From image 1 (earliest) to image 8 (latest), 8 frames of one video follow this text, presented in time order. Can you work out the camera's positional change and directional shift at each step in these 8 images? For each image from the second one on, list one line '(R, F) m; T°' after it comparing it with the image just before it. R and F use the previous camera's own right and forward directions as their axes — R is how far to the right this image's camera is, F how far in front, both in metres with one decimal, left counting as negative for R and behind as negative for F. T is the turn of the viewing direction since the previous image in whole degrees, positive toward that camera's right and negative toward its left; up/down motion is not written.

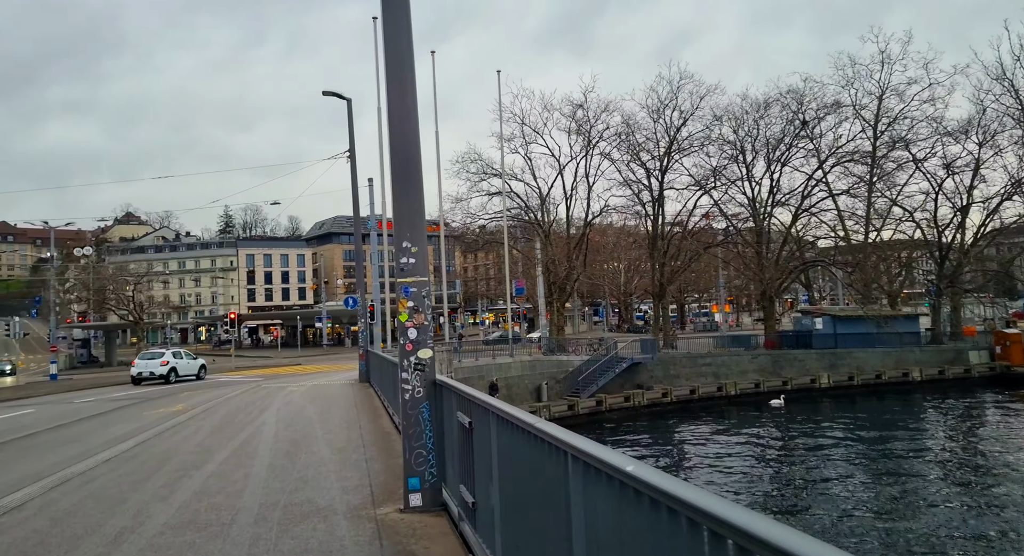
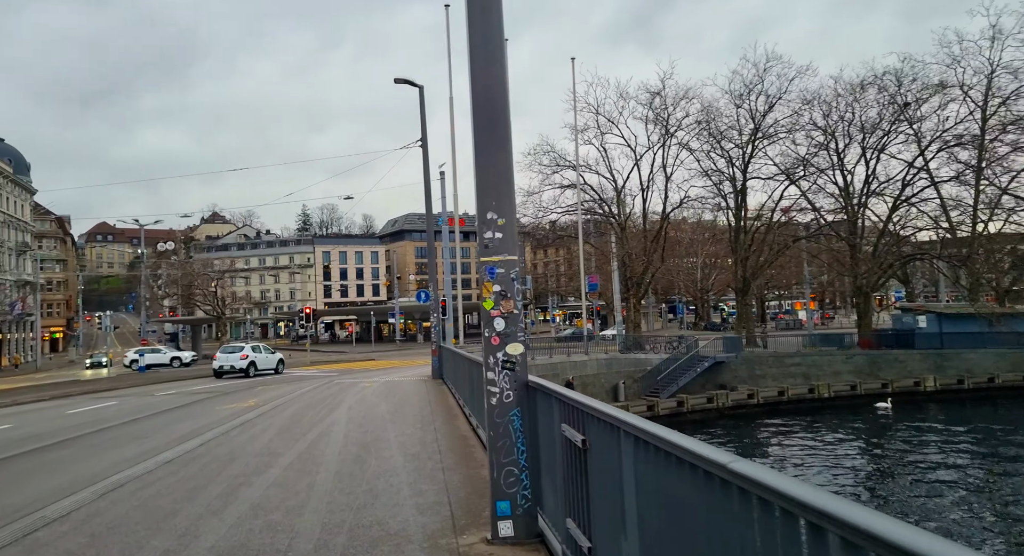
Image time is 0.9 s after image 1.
(-0.3, +1.1) m; -6°
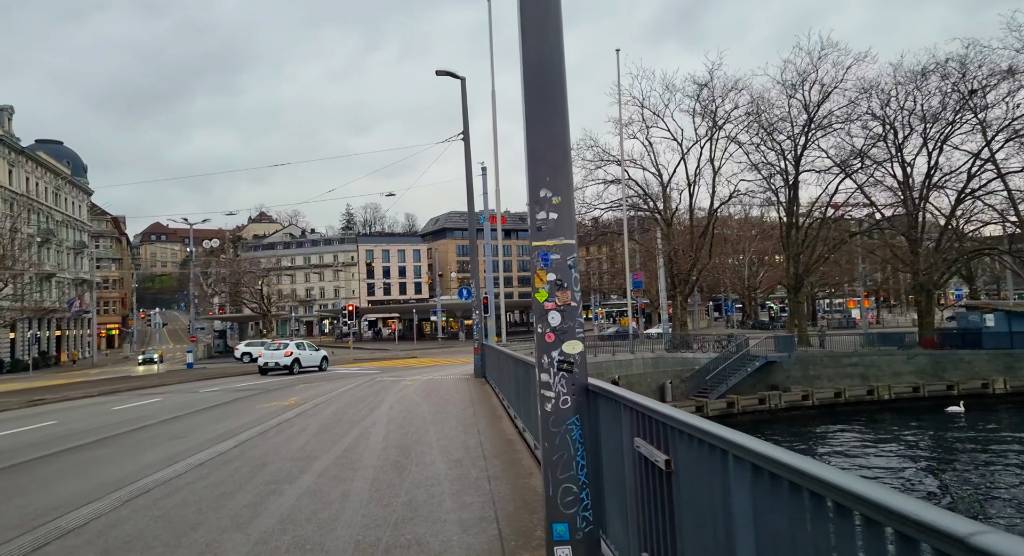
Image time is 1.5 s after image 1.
(-0.1, +0.6) m; -4°
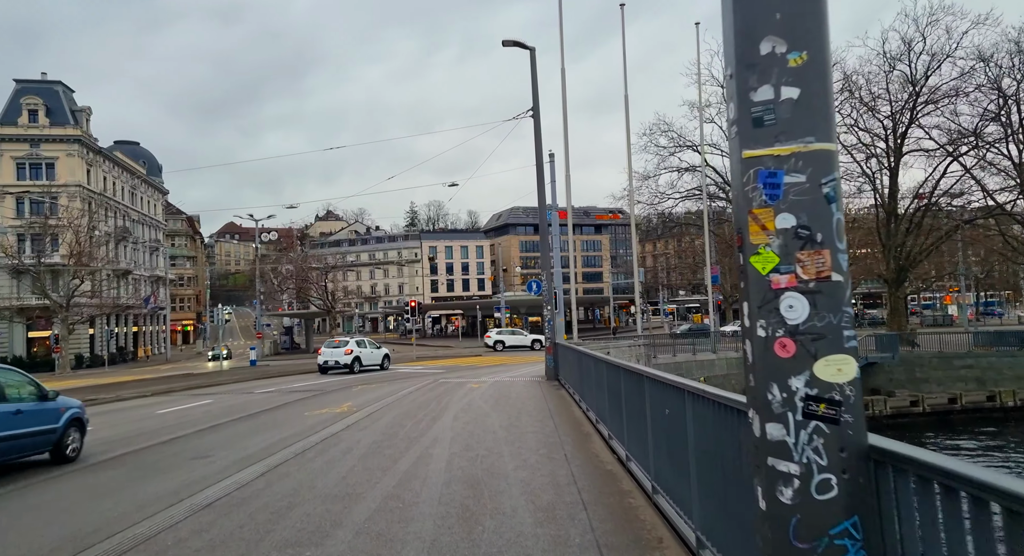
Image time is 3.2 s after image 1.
(-0.4, +2.0) m; -5°
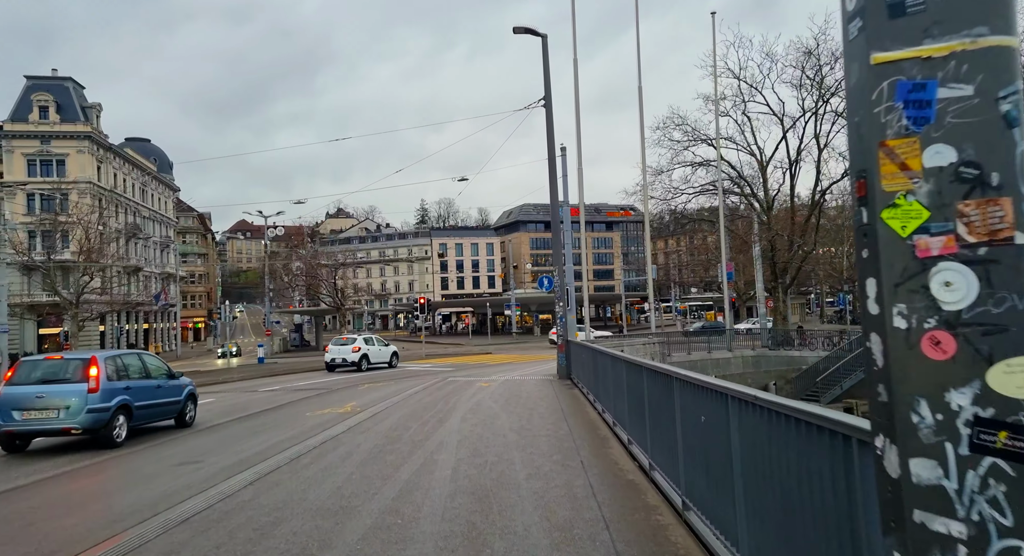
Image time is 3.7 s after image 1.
(0.0, +0.6) m; -1°
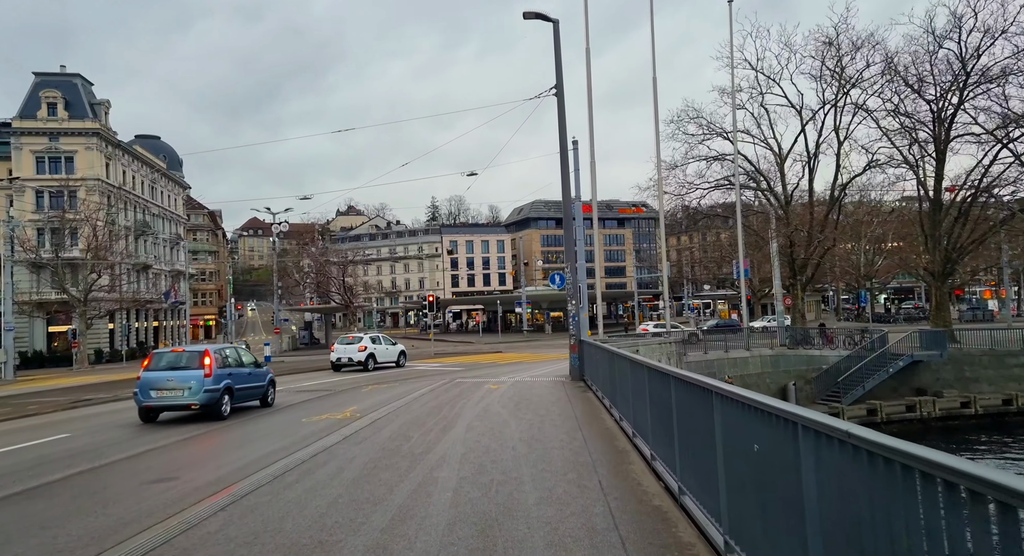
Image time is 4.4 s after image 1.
(0.0, +0.8) m; -1°
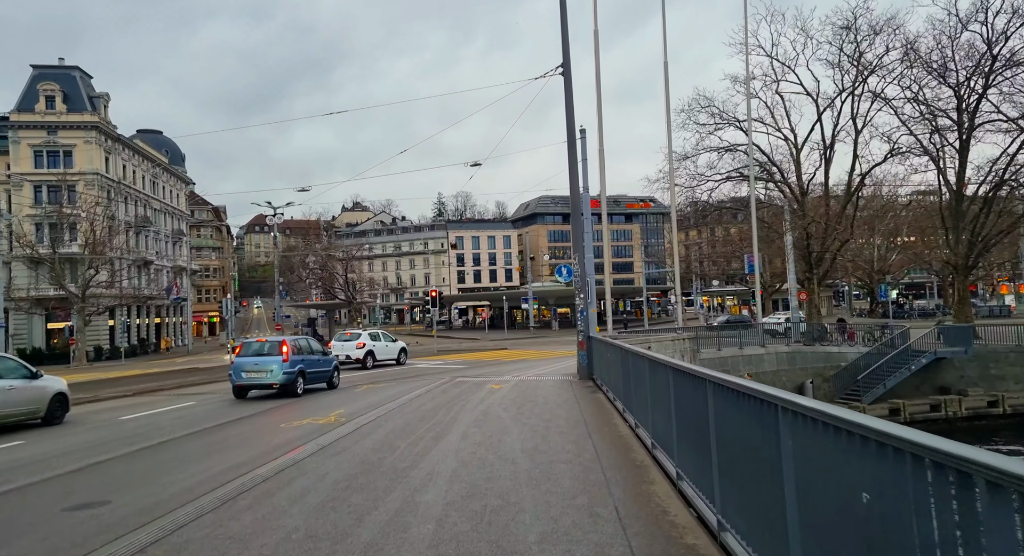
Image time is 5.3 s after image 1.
(+0.1, +1.1) m; -1°
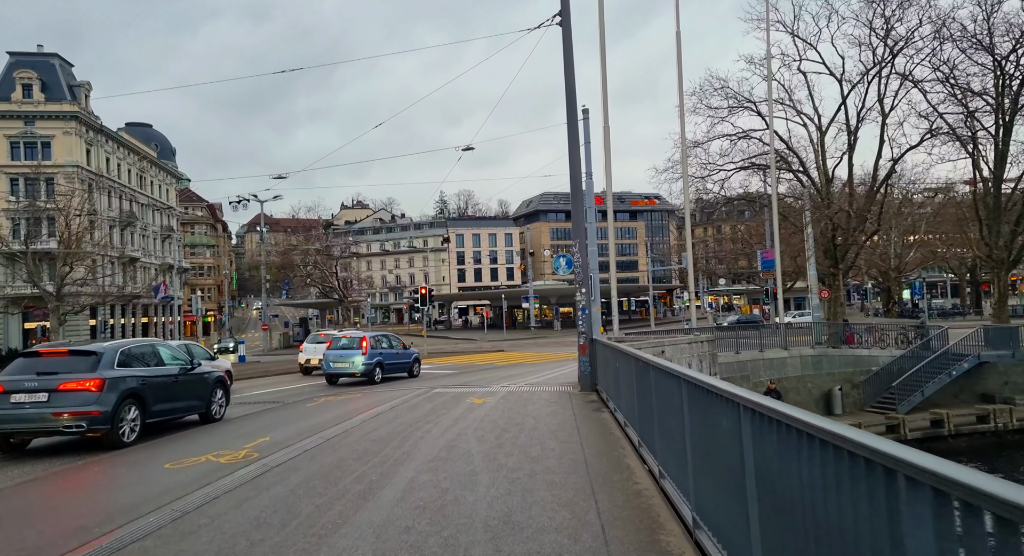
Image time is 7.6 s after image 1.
(+0.3, +2.7) m; 0°
